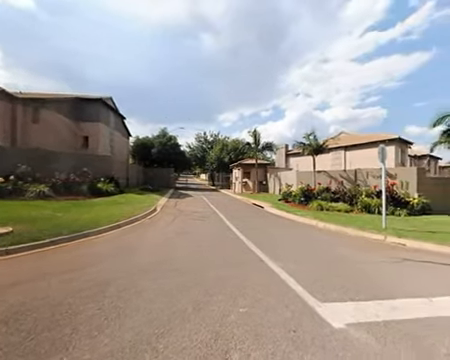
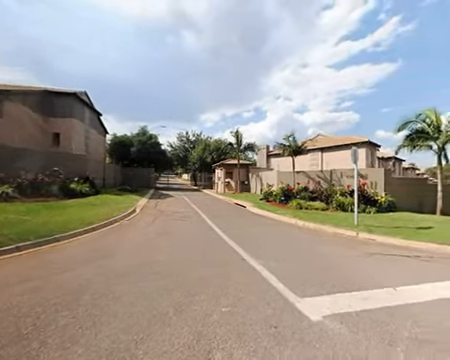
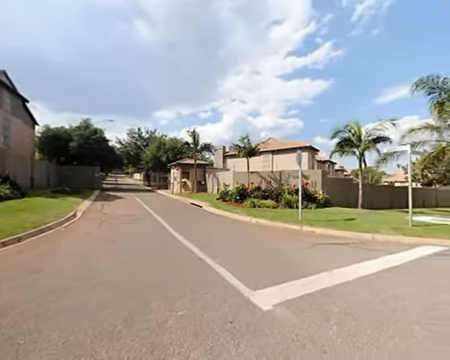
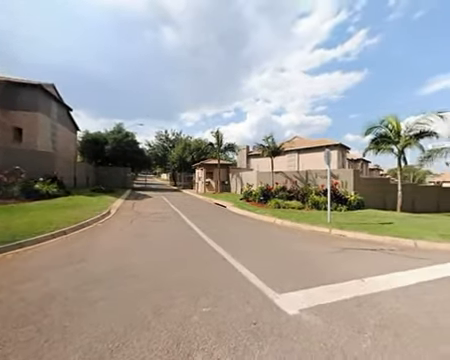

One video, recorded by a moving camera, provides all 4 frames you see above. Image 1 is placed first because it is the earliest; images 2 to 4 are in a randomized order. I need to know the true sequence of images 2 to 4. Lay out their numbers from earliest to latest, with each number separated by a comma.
2, 4, 3
